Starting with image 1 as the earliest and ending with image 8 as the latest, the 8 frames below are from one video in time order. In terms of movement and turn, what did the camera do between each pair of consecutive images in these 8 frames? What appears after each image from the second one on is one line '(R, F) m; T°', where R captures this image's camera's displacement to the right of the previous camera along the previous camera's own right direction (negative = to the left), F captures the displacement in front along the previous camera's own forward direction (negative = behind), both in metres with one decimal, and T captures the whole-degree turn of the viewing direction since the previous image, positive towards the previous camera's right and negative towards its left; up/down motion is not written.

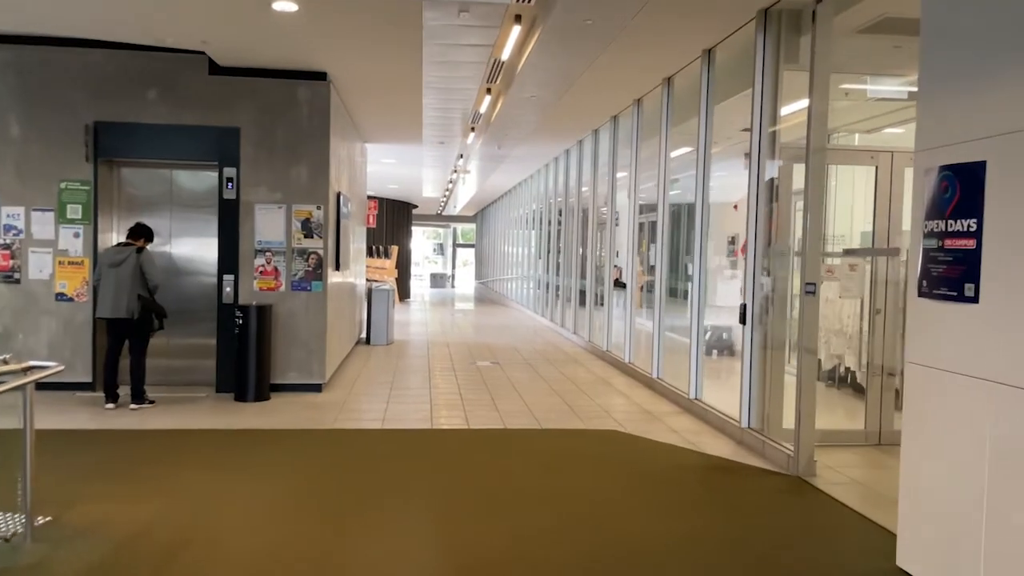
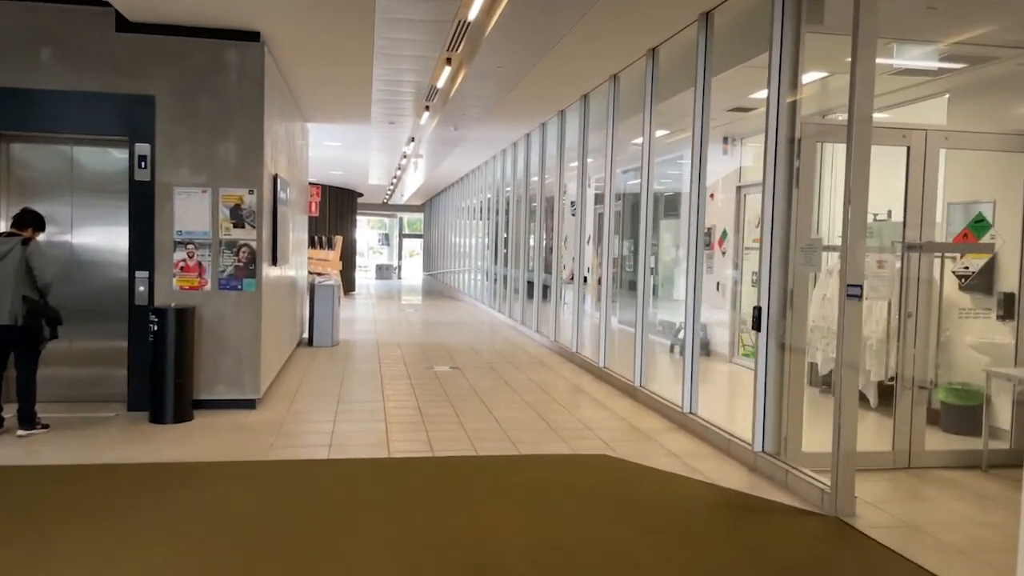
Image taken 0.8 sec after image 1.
(-0.2, +0.9) m; +4°
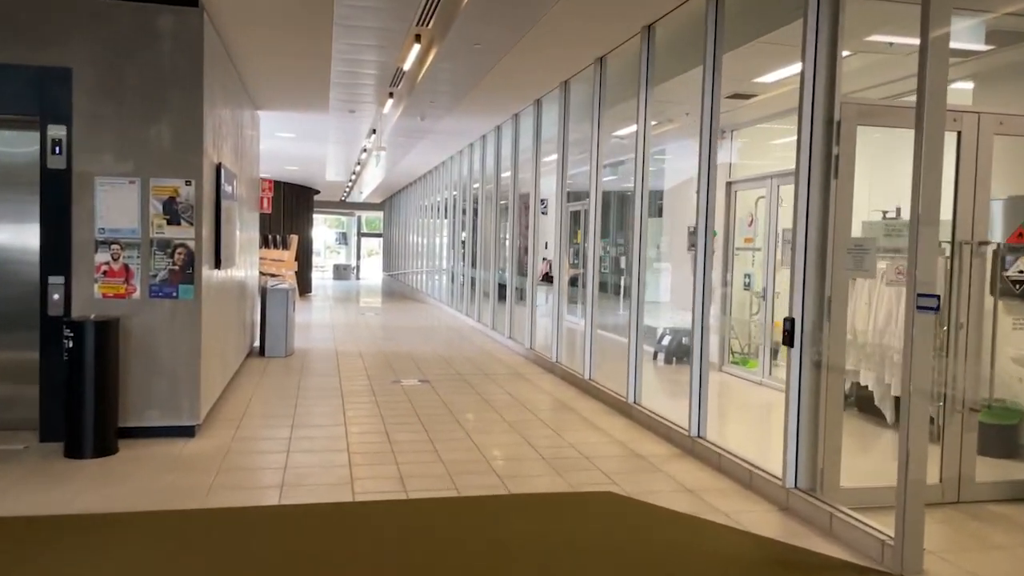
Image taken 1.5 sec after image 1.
(-0.1, +0.7) m; +3°
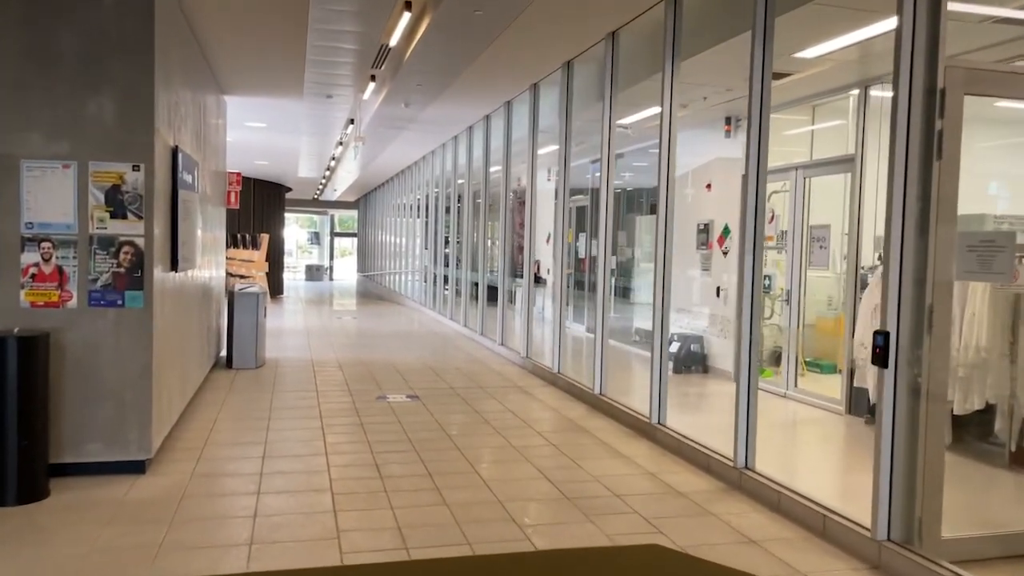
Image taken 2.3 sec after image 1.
(-0.2, +0.8) m; +2°
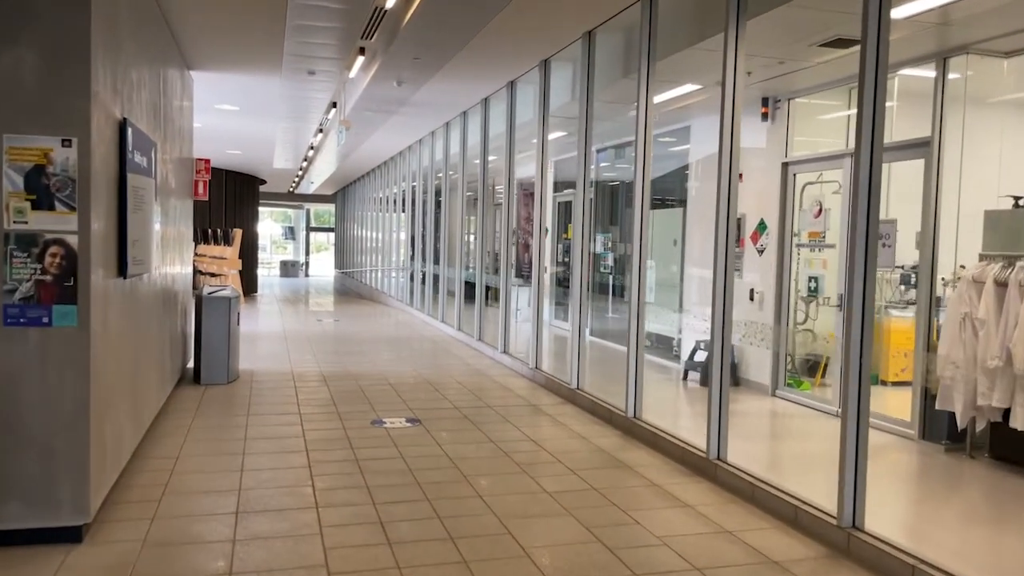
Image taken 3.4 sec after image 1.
(-0.3, +0.9) m; +2°
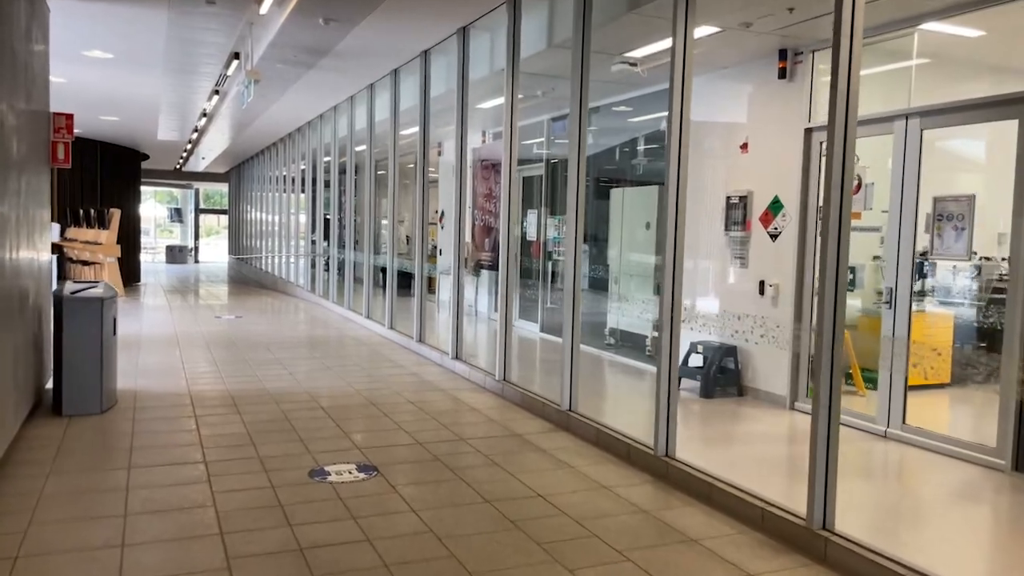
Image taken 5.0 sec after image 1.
(-0.4, +1.4) m; +7°
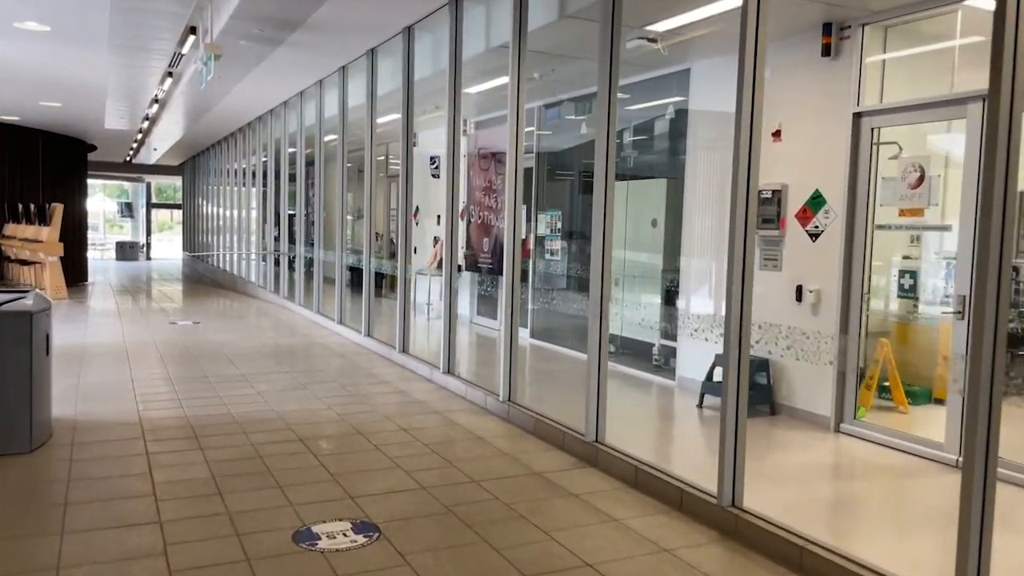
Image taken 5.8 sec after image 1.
(-0.3, +0.8) m; +3°
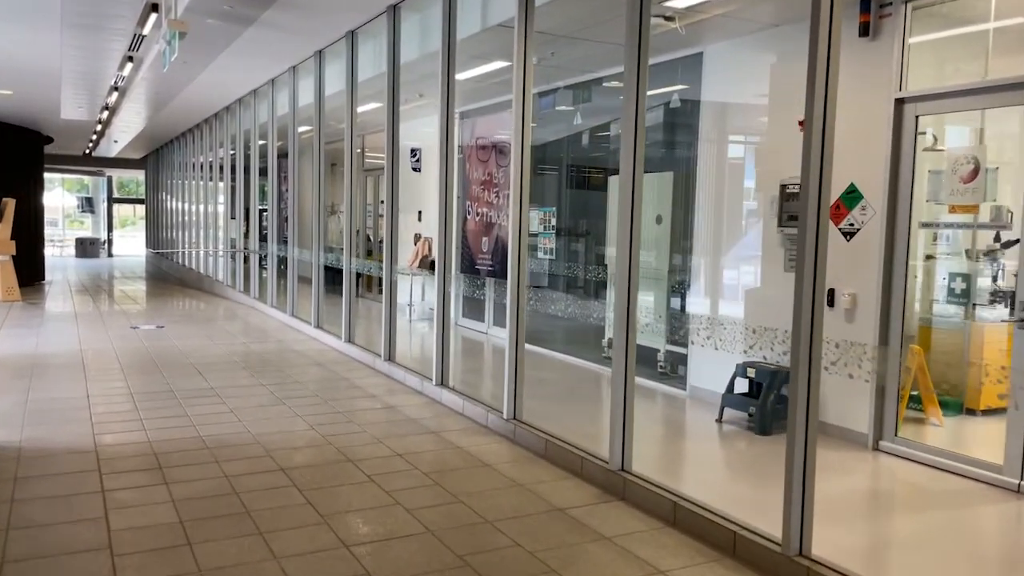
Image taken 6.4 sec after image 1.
(-0.2, +0.5) m; +2°
